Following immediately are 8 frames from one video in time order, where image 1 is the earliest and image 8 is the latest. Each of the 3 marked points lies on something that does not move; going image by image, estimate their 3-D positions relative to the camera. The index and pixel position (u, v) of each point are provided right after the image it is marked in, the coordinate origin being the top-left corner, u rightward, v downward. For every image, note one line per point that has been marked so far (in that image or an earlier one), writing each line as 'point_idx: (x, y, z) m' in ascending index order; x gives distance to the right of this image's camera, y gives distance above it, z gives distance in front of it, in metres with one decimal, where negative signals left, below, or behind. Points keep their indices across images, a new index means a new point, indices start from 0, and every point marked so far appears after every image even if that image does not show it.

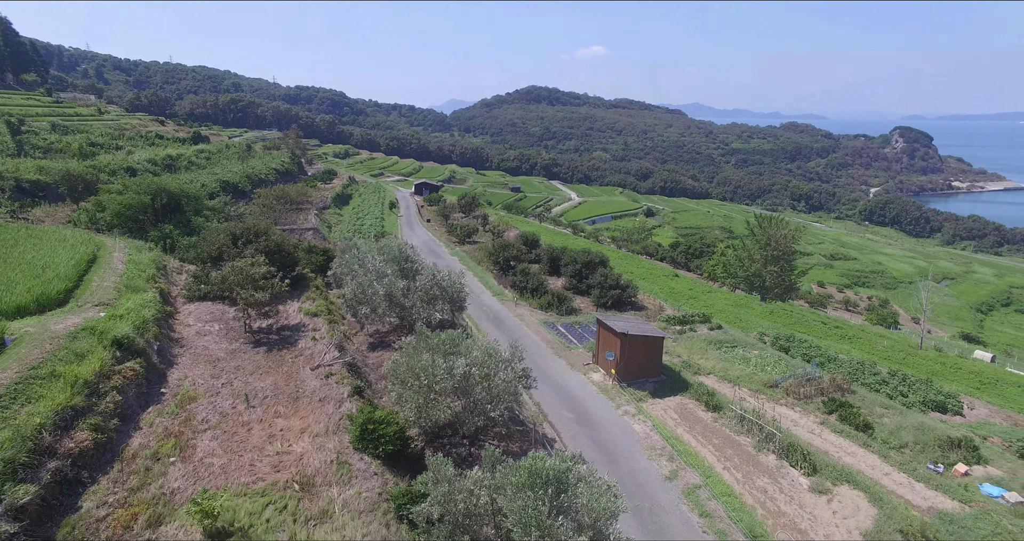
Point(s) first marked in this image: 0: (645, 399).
0: (+4.5, -4.4, +19.7) m
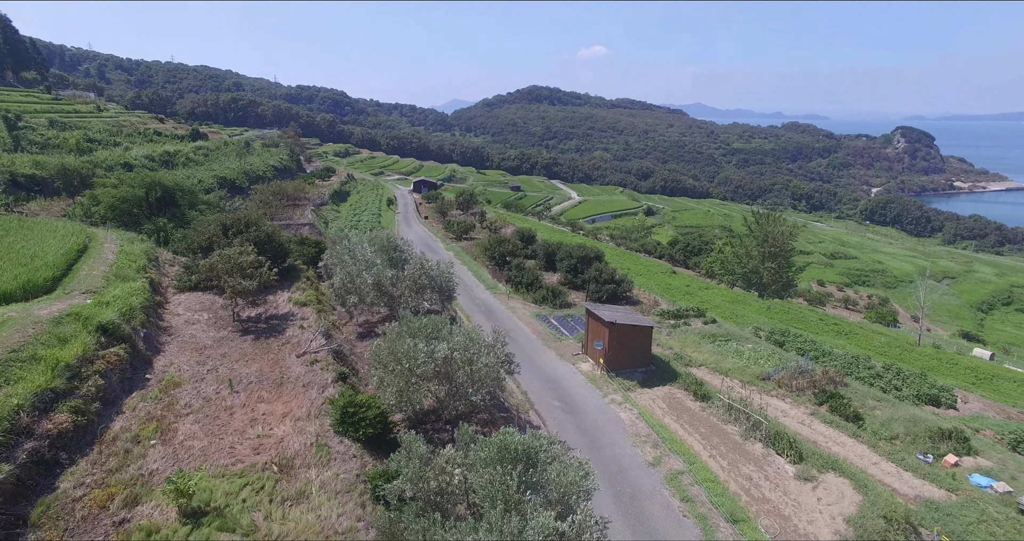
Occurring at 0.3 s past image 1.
0: (+4.1, -4.0, +19.7) m
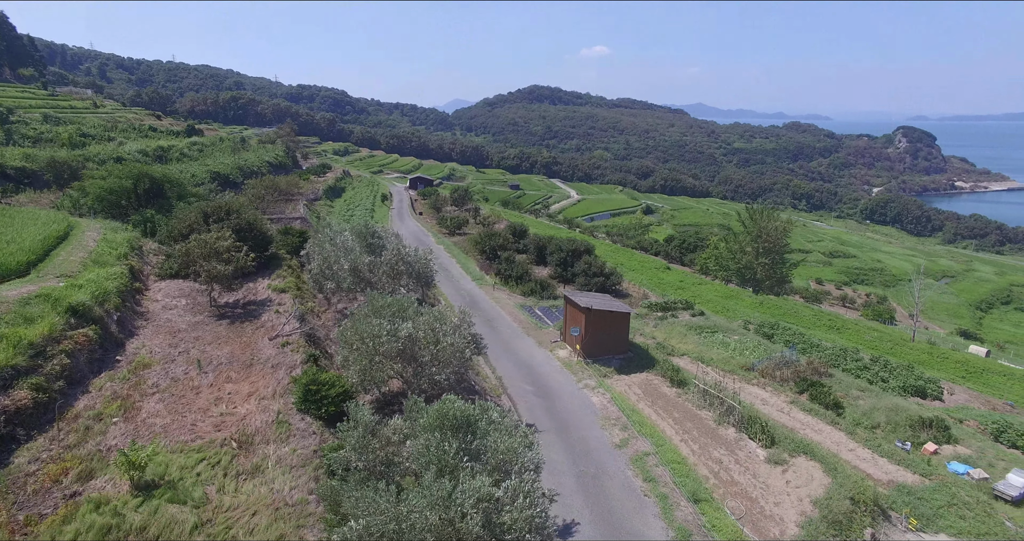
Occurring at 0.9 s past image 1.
0: (+3.3, -3.5, +19.7) m
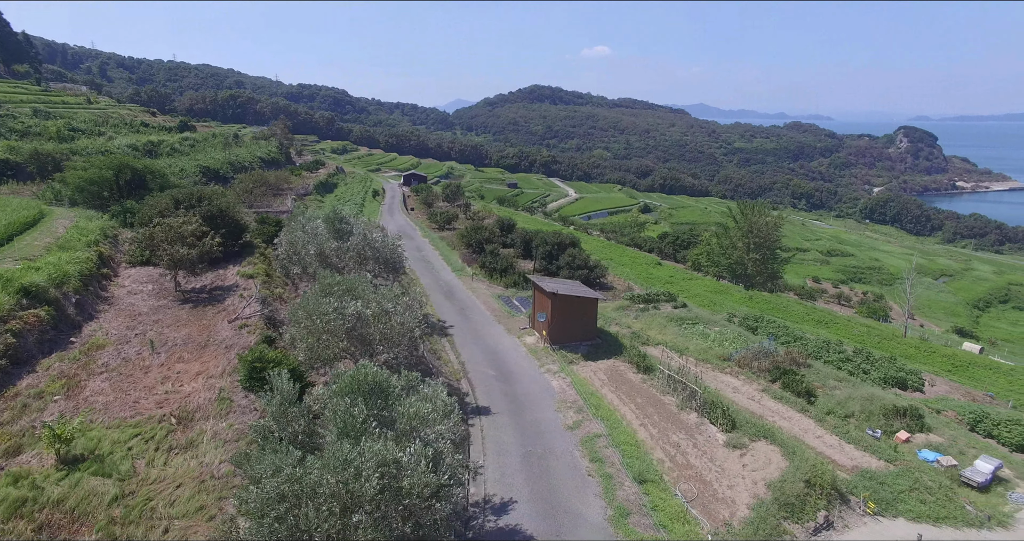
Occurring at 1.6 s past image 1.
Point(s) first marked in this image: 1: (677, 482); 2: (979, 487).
0: (+2.1, -3.0, +19.5) m
1: (+3.8, -4.9, +13.6) m
2: (+14.2, -6.6, +17.8) m
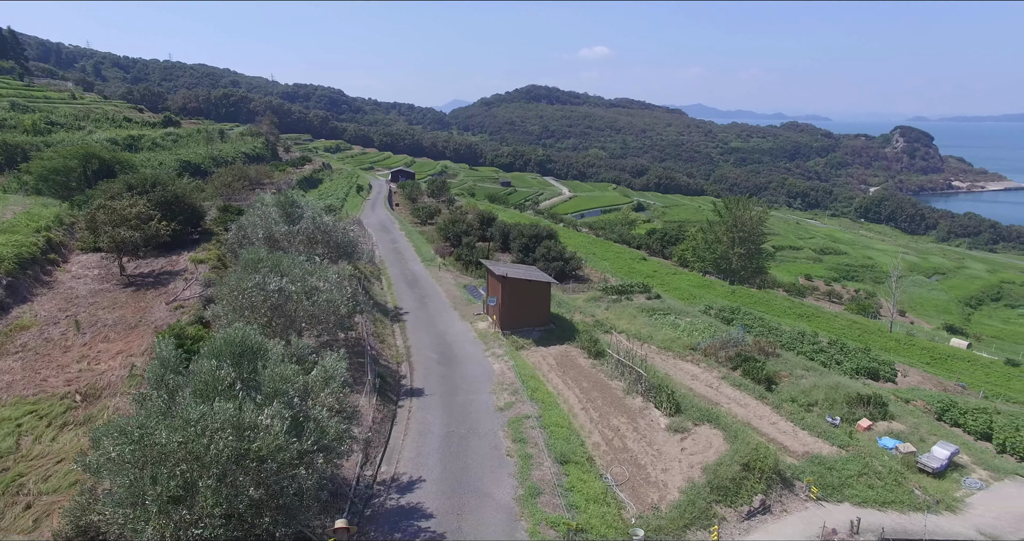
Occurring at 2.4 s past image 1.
0: (+0.4, -2.4, +19.0) m
1: (+2.2, -4.3, +13.2) m
2: (+12.6, -6.0, +17.4) m
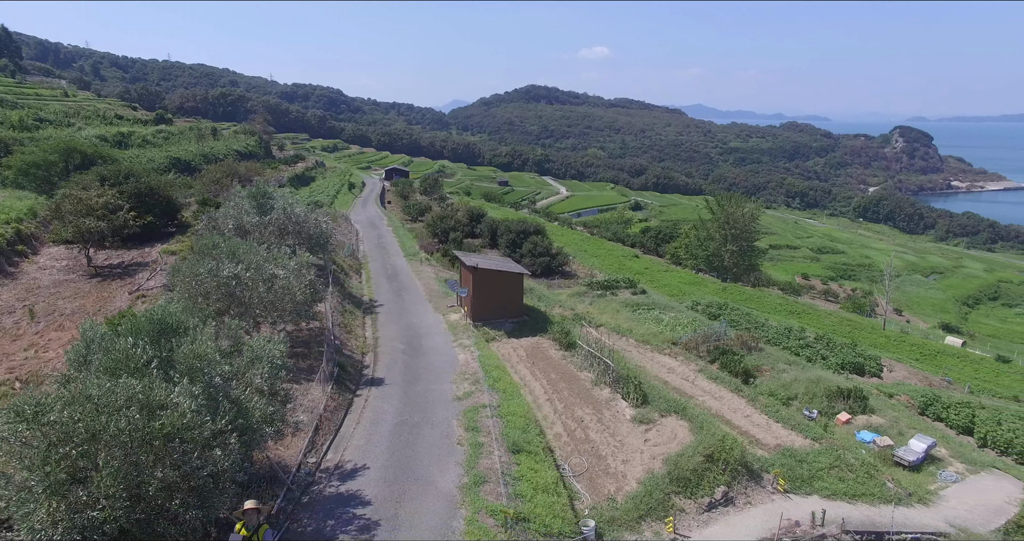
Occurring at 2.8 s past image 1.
0: (-0.5, -2.1, +18.7) m
1: (+1.2, -4.0, +12.9) m
2: (+11.6, -5.7, +17.1) m
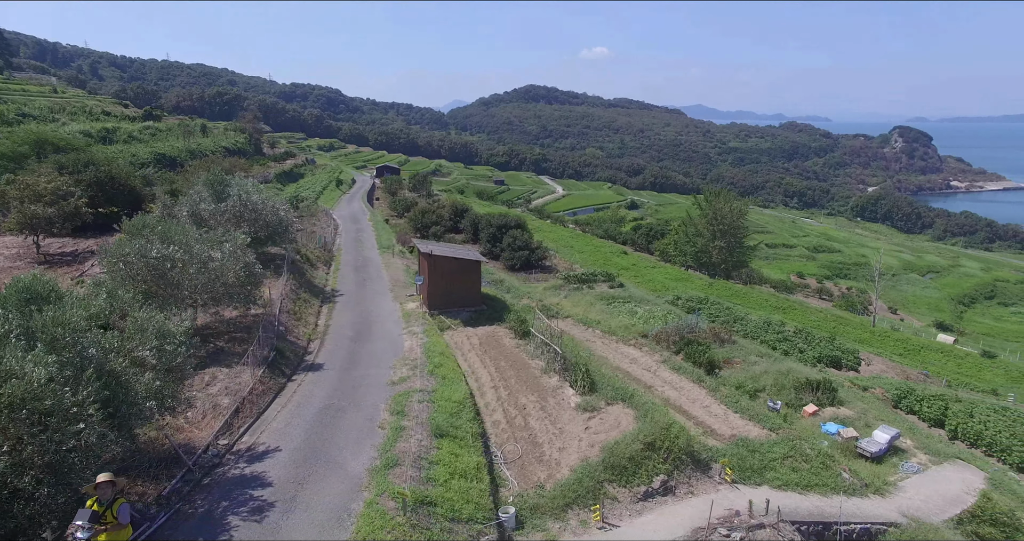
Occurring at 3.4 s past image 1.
0: (-1.9, -1.7, +18.3) m
1: (-0.2, -3.6, +12.4) m
2: (+10.2, -5.3, +16.7) m
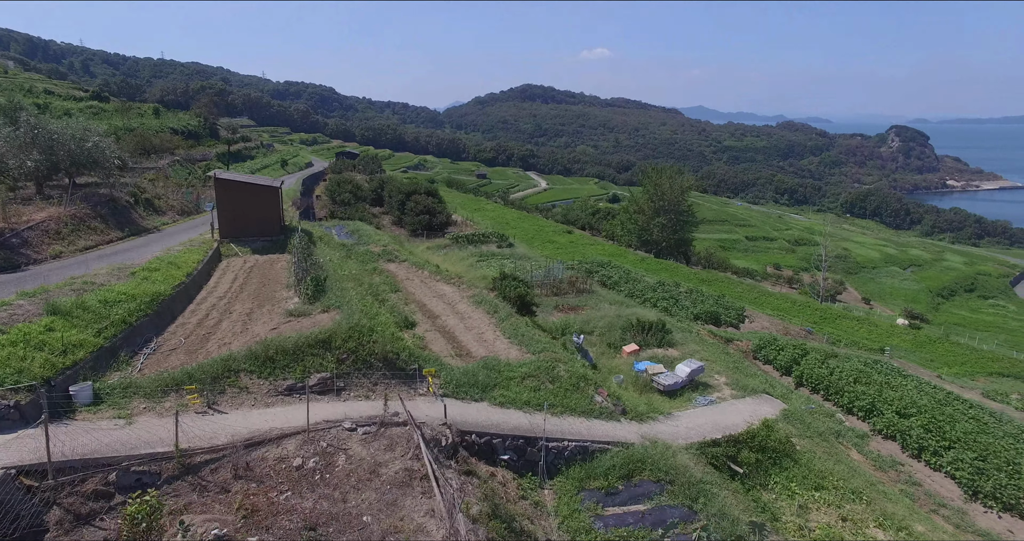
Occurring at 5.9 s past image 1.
0: (-8.2, +0.5, +17.1) m
1: (-6.5, -1.3, +11.2) m
2: (+4.0, -3.1, +15.4) m
